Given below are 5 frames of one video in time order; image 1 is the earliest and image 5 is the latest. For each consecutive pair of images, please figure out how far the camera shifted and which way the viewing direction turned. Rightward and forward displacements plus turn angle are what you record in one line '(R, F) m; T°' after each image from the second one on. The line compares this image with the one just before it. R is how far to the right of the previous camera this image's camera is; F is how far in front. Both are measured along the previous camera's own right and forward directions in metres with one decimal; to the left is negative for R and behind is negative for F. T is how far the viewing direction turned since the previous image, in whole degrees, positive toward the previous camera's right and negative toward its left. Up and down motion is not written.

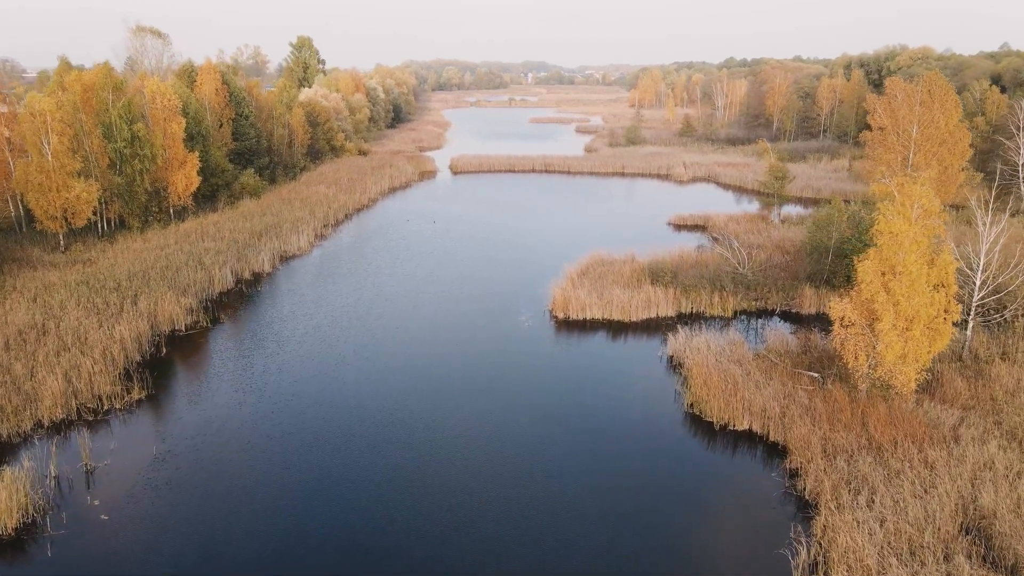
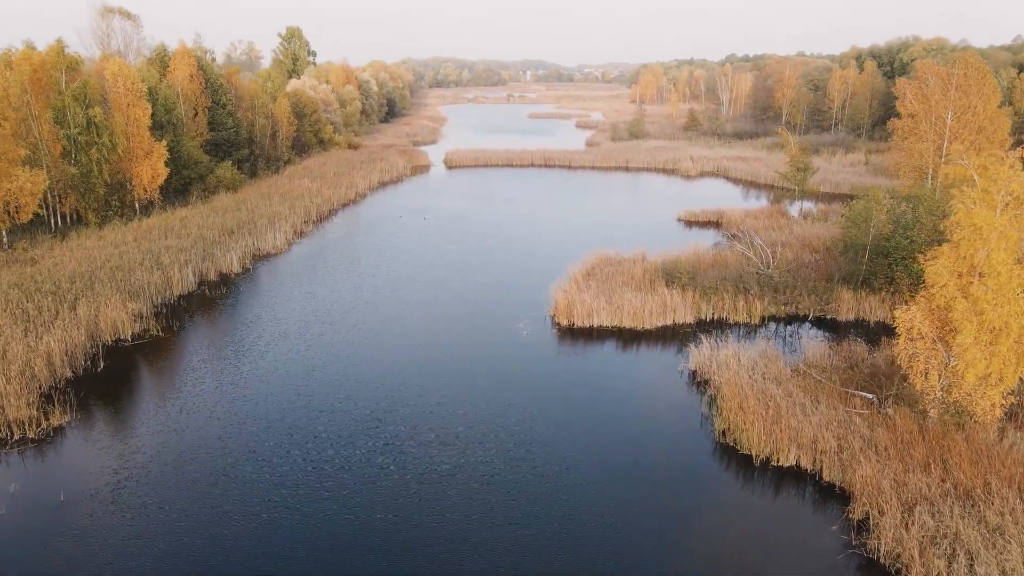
(+0.1, +2.2) m; 0°
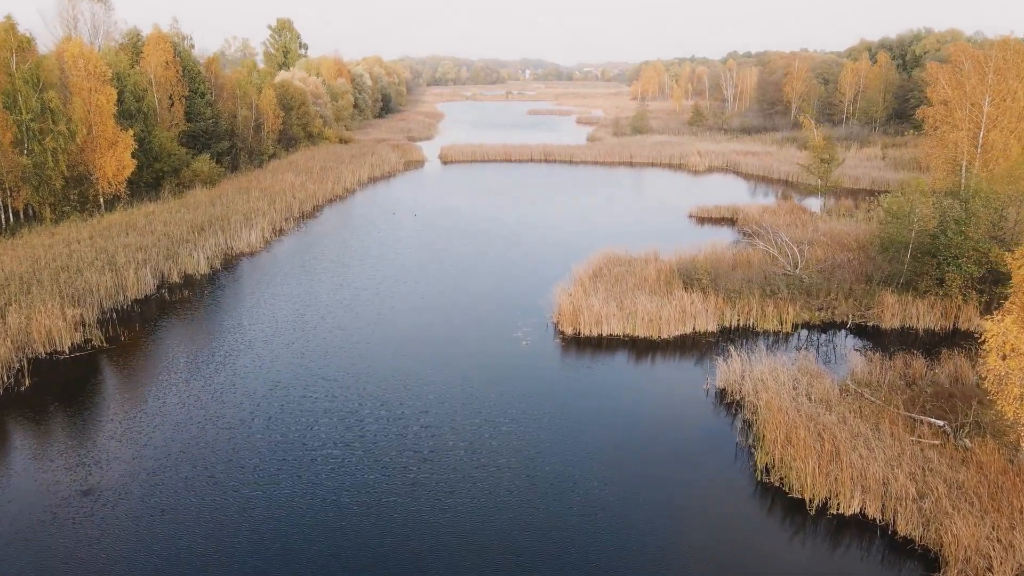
(0.0, +1.9) m; 0°
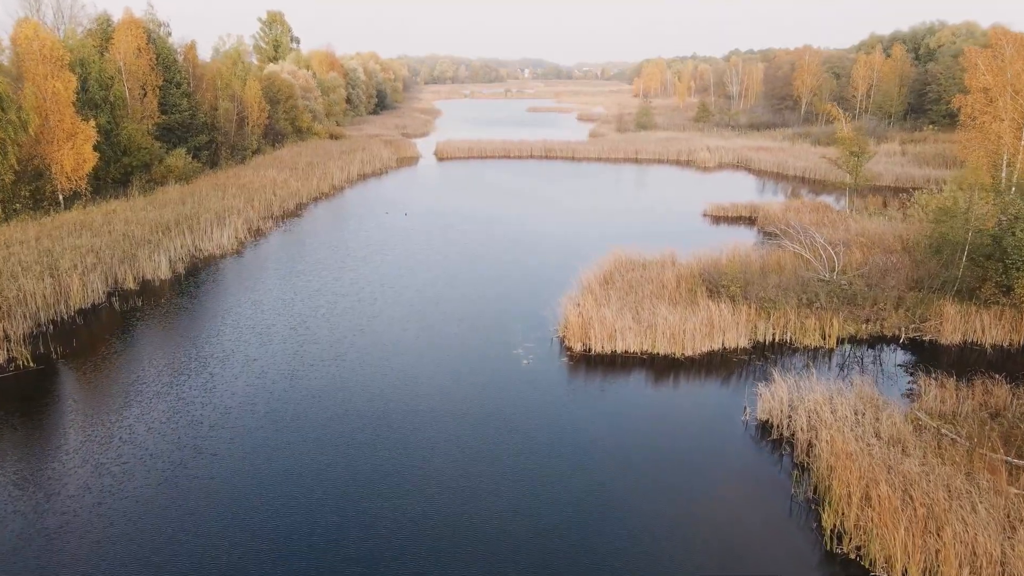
(0.0, +1.9) m; 0°
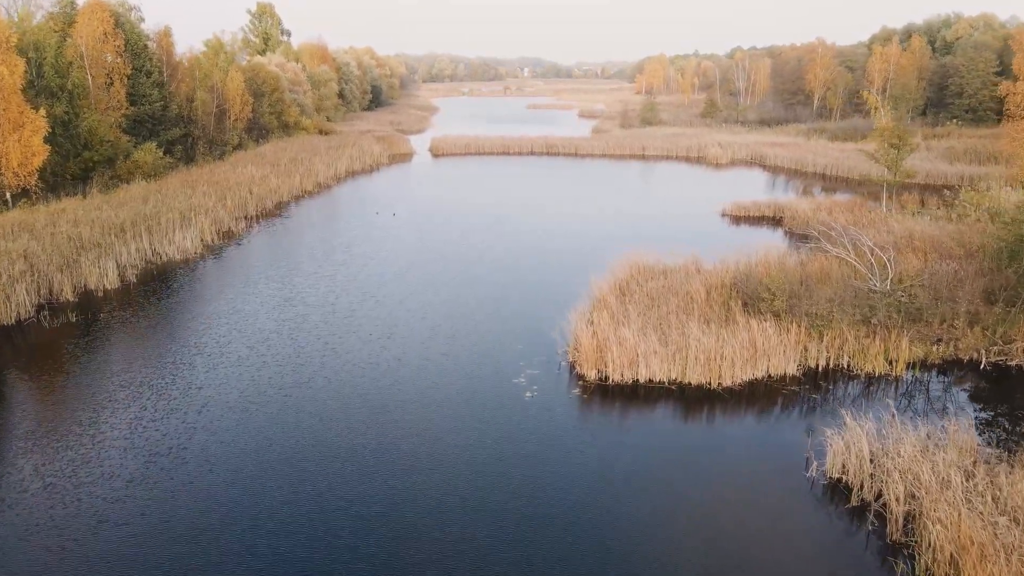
(0.0, +2.0) m; 0°
